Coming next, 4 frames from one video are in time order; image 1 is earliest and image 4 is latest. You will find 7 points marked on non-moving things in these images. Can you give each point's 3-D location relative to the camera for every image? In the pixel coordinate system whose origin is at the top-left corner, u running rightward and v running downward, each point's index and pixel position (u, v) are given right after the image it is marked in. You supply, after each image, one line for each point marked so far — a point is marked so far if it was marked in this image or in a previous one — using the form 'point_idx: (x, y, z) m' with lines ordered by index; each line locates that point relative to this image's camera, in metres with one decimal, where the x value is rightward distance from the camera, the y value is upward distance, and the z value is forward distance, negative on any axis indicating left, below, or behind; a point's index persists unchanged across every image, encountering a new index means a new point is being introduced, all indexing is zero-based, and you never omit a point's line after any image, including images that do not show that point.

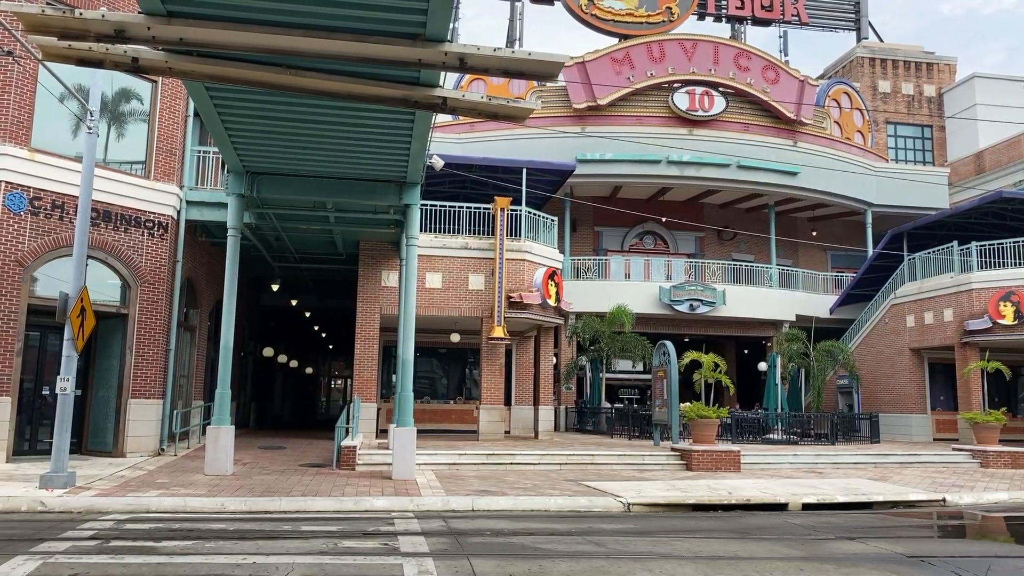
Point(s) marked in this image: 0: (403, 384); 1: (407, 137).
0: (-2.1, -1.8, +15.3) m
1: (-1.7, +2.5, +13.1) m
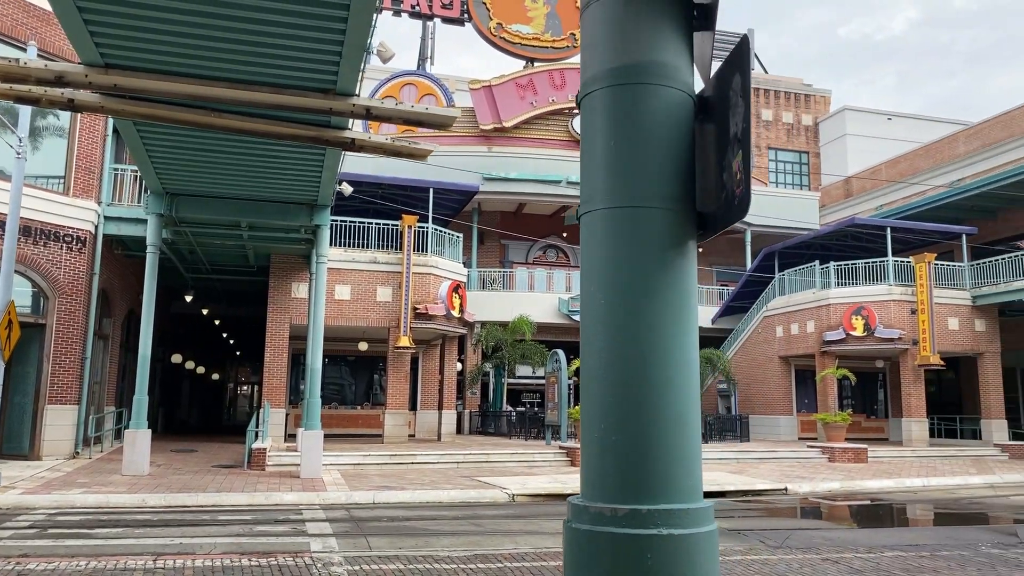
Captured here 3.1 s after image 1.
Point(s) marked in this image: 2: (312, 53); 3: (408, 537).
0: (-4.1, -2.1, +16.7) m
1: (-3.5, +2.2, +14.6) m
2: (-2.5, +3.0, +10.4) m
3: (-1.3, -3.1, +10.0) m
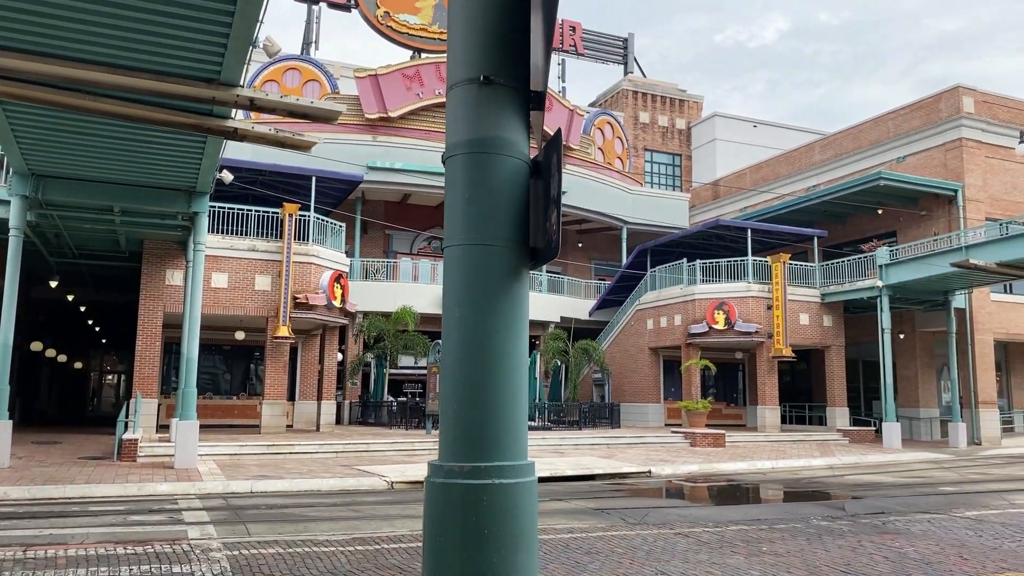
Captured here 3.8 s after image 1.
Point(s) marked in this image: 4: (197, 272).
0: (-6.6, -1.9, +16.4) m
1: (-5.6, +2.4, +14.4) m
2: (-4.0, +3.2, +10.4) m
3: (-2.8, -3.0, +10.2) m
4: (-6.6, +0.3, +17.0) m
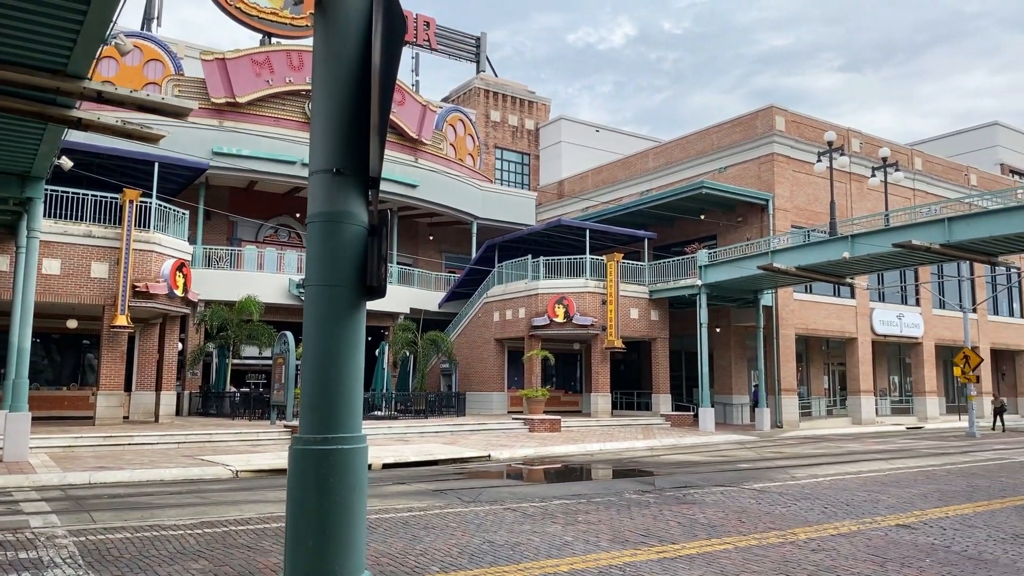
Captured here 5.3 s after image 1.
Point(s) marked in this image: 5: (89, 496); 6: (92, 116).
0: (-9.7, -1.6, +15.9) m
1: (-8.2, +2.6, +14.0) m
2: (-6.0, +3.3, +10.4) m
3: (-4.9, -2.9, +10.5) m
4: (-9.8, +0.6, +16.5) m
5: (-6.1, -3.0, +11.8) m
6: (-6.2, +2.5, +12.0) m
